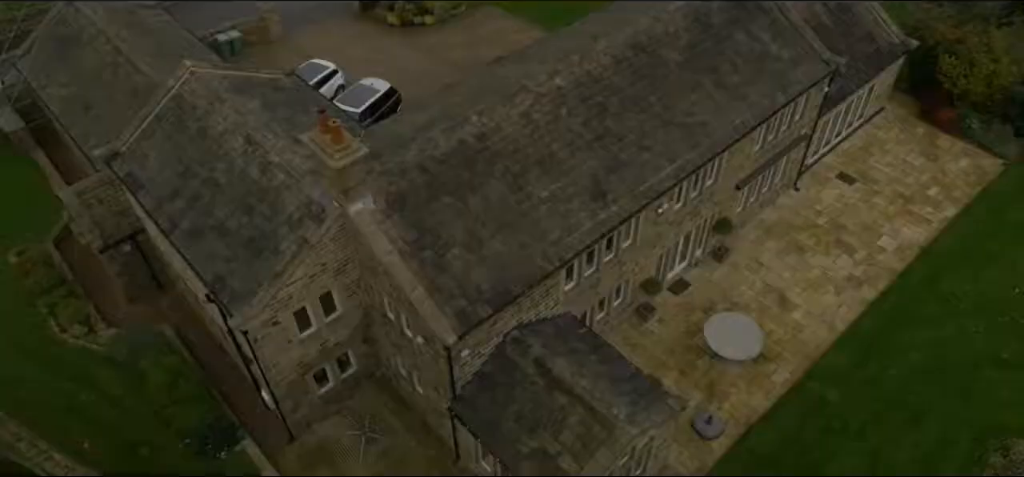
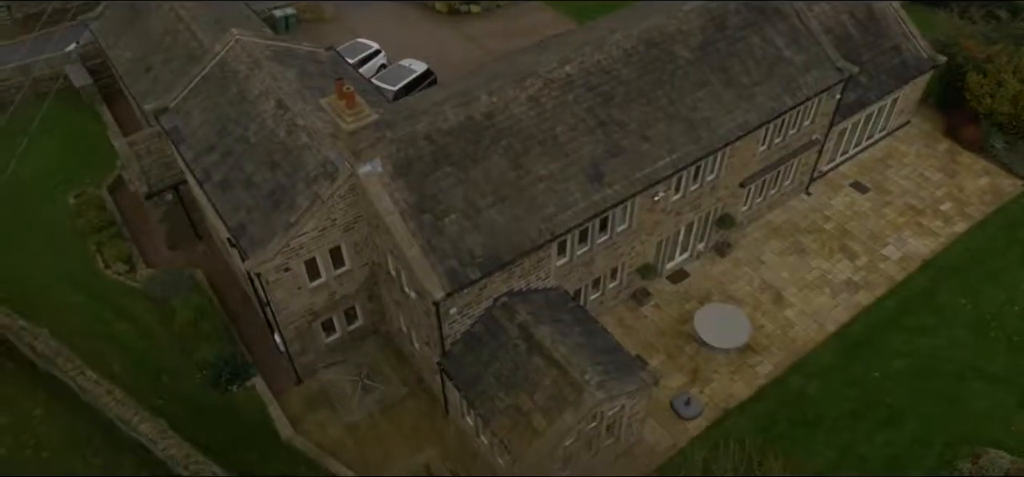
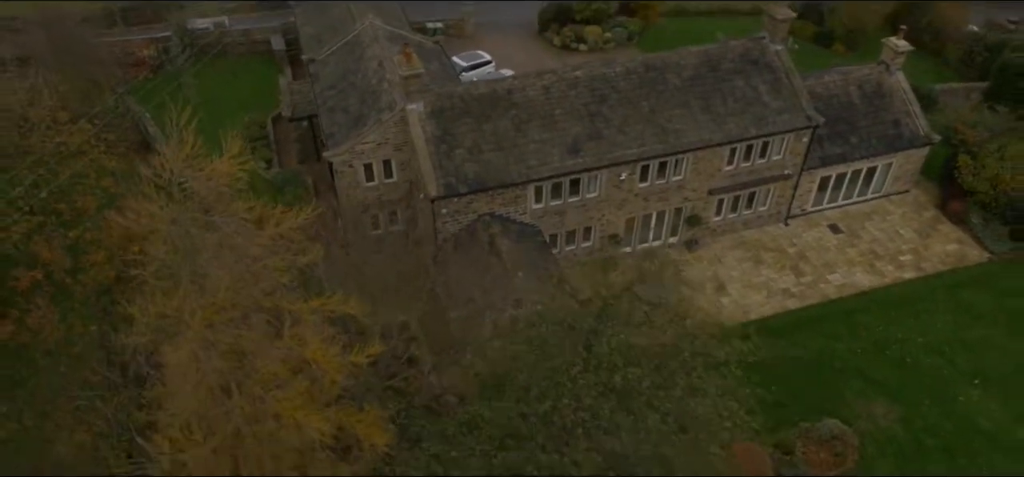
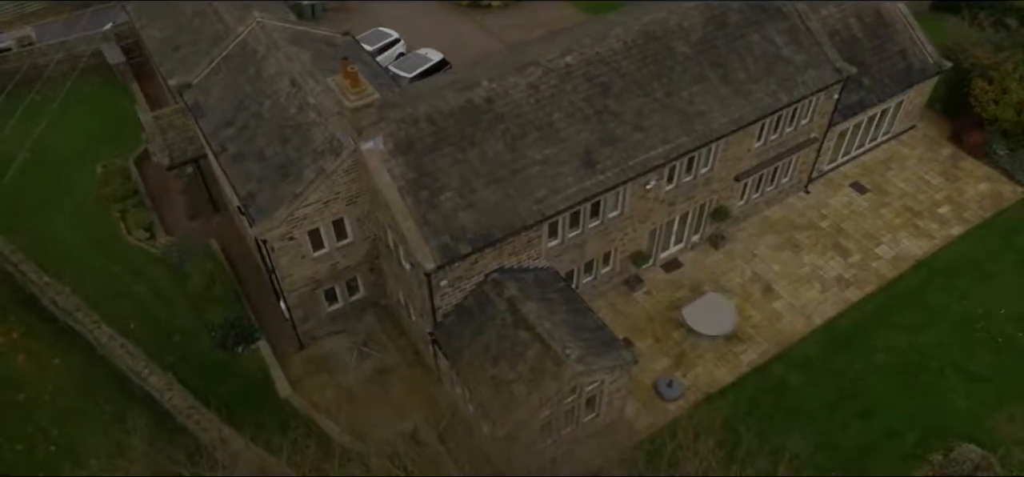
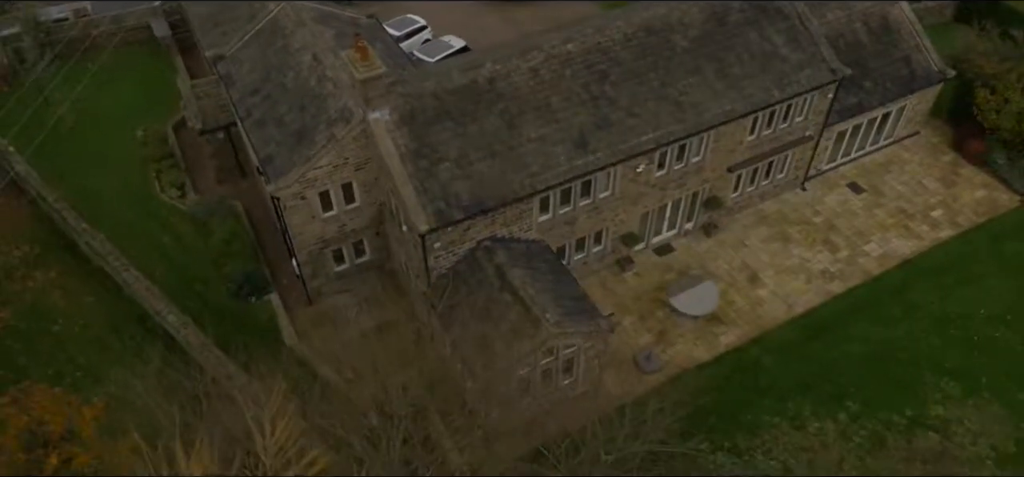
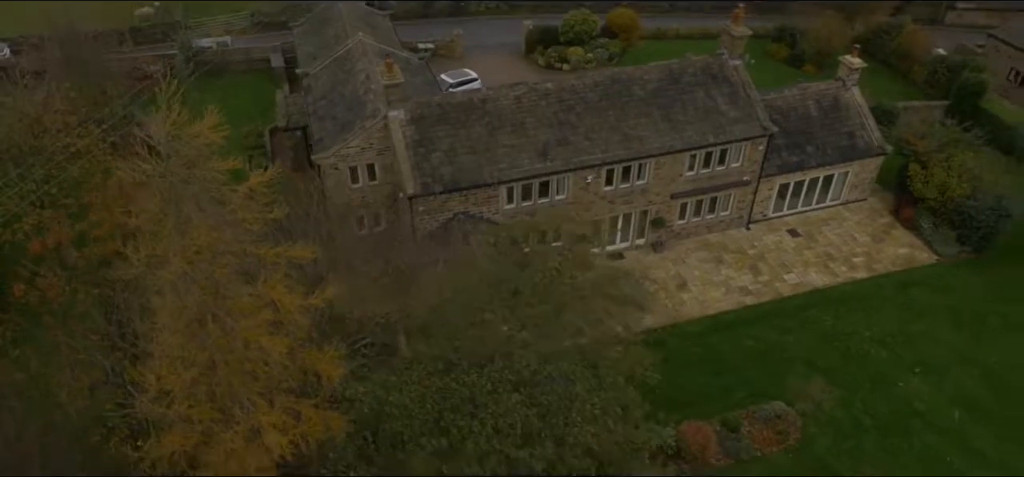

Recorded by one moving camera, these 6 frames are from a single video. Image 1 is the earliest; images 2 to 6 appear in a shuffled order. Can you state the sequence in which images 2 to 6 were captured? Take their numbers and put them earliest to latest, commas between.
2, 4, 5, 3, 6
